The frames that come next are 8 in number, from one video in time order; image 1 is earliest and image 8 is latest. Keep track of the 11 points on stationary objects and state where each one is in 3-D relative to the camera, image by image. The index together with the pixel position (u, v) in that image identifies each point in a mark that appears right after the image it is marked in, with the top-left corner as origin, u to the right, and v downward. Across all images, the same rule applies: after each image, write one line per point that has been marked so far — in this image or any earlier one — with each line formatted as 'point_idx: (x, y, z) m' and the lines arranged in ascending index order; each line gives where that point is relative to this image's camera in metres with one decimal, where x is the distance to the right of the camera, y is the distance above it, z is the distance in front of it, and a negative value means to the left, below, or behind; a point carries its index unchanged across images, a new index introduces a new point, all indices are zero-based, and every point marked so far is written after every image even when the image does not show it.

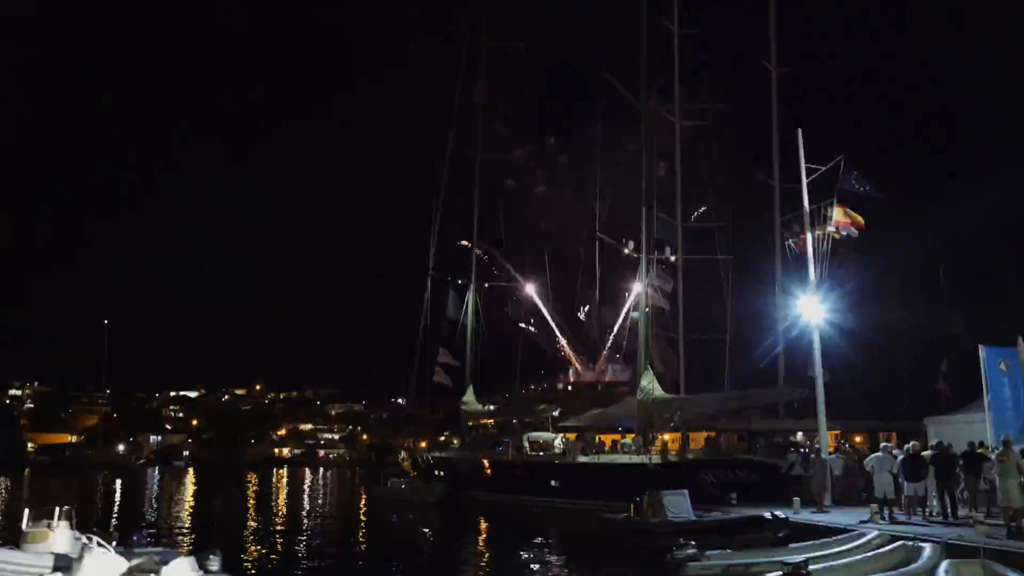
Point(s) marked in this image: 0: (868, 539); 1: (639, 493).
0: (+4.0, -2.9, +9.6) m
1: (+2.5, -4.4, +18.0) m
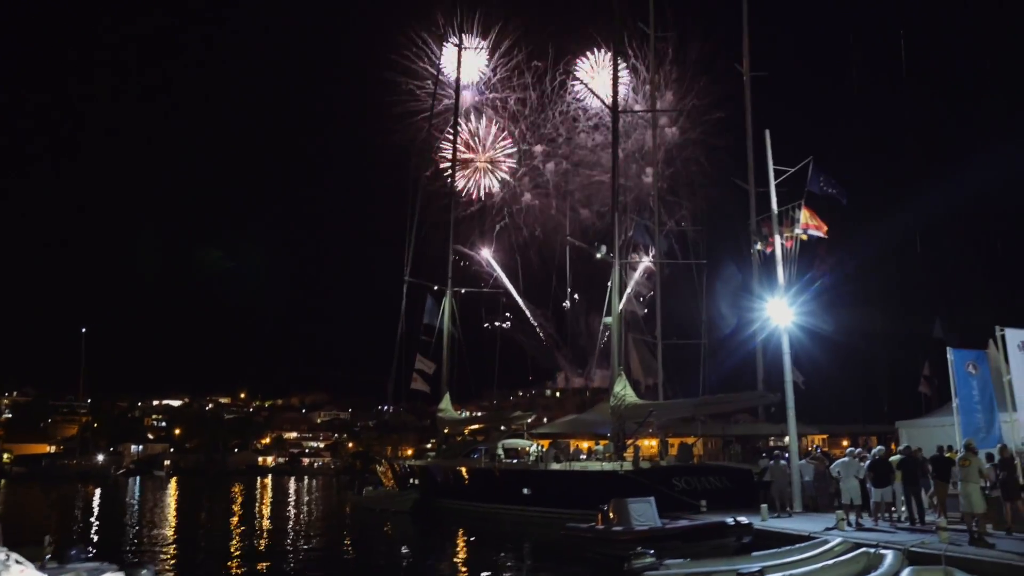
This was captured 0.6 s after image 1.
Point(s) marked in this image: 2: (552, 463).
0: (+3.5, -2.9, +9.4) m
1: (+1.9, -4.5, +17.8) m
2: (+0.8, -4.2, +19.8) m
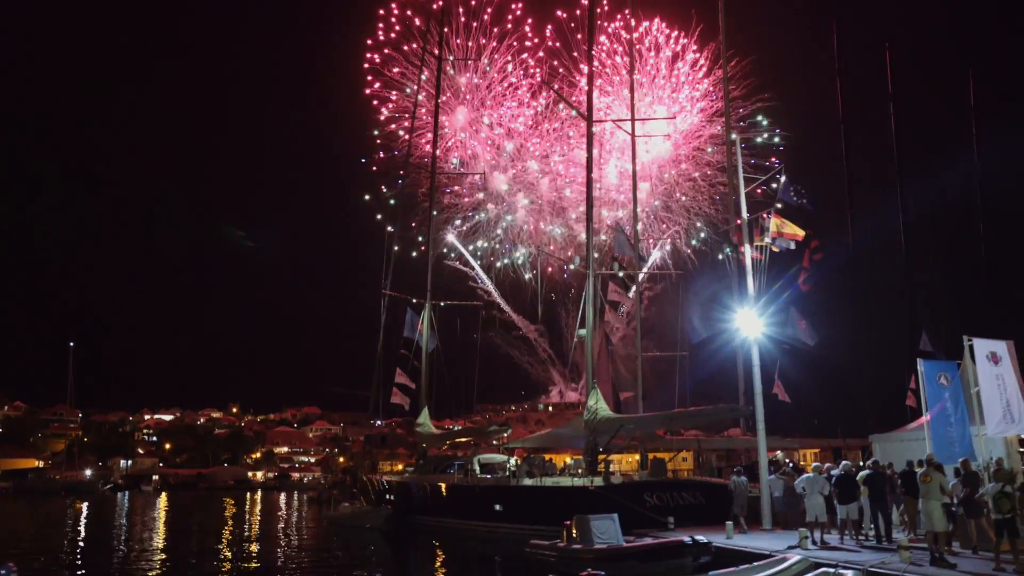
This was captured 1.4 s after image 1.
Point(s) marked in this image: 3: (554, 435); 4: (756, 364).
0: (+2.9, -3.0, +9.1) m
1: (+1.3, -4.7, +17.4) m
2: (+0.2, -4.4, +19.4) m
3: (+0.9, -3.4, +19.5) m
4: (+4.6, -1.5, +16.2) m
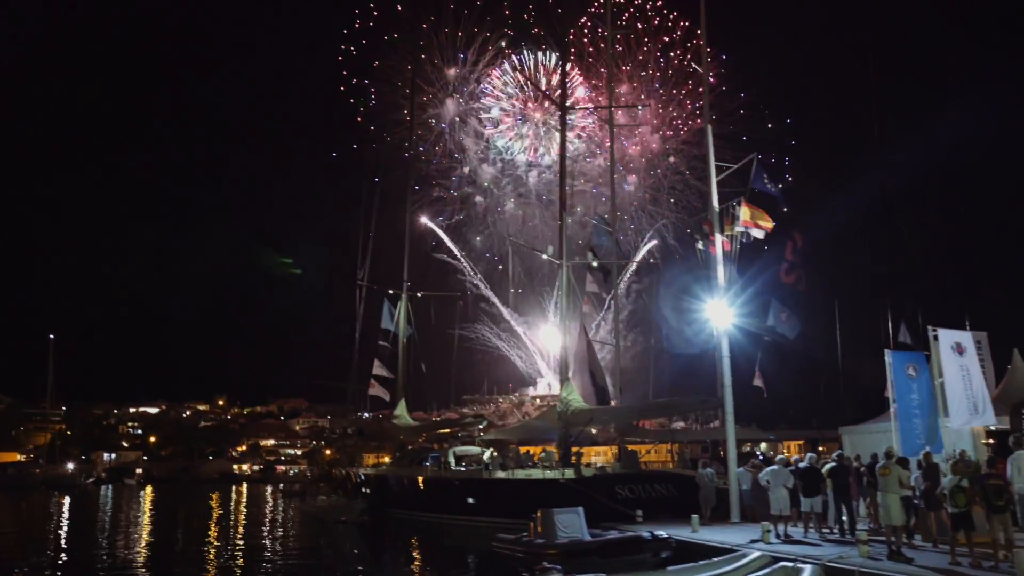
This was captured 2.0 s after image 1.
0: (+2.5, -2.9, +8.9) m
1: (+0.7, -4.5, +17.2) m
2: (-0.4, -4.2, +19.3) m
3: (+0.3, -3.2, +19.4) m
4: (+4.1, -1.3, +16.1) m
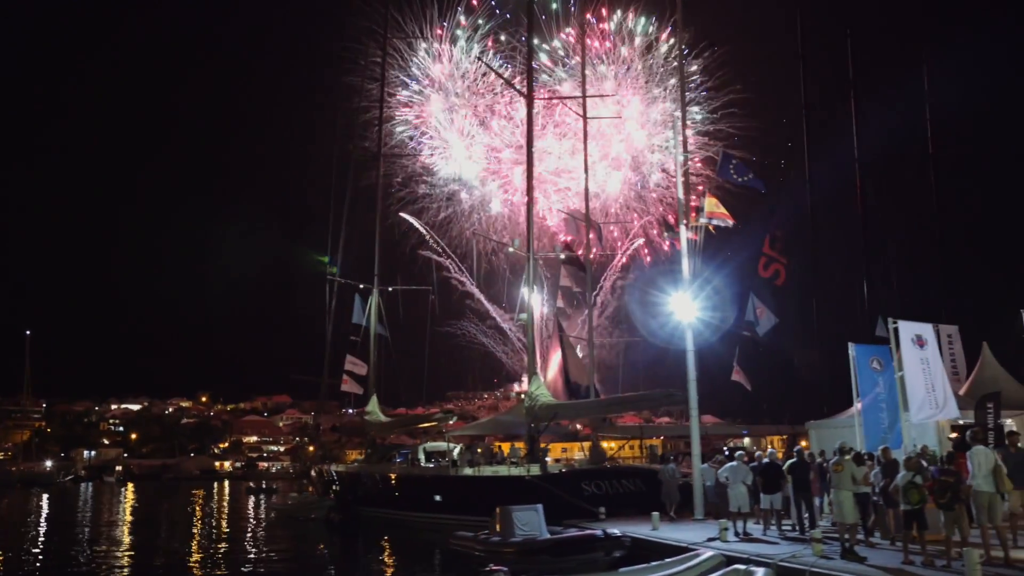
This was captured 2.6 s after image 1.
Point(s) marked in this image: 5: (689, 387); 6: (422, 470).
0: (+2.0, -2.8, +8.7) m
1: (+0.1, -4.4, +17.0) m
2: (-1.1, -4.1, +19.0) m
3: (-0.4, -3.1, +19.1) m
4: (+3.4, -1.2, +15.9) m
5: (+3.4, -1.9, +15.9) m
6: (-2.1, -4.3, +19.8) m
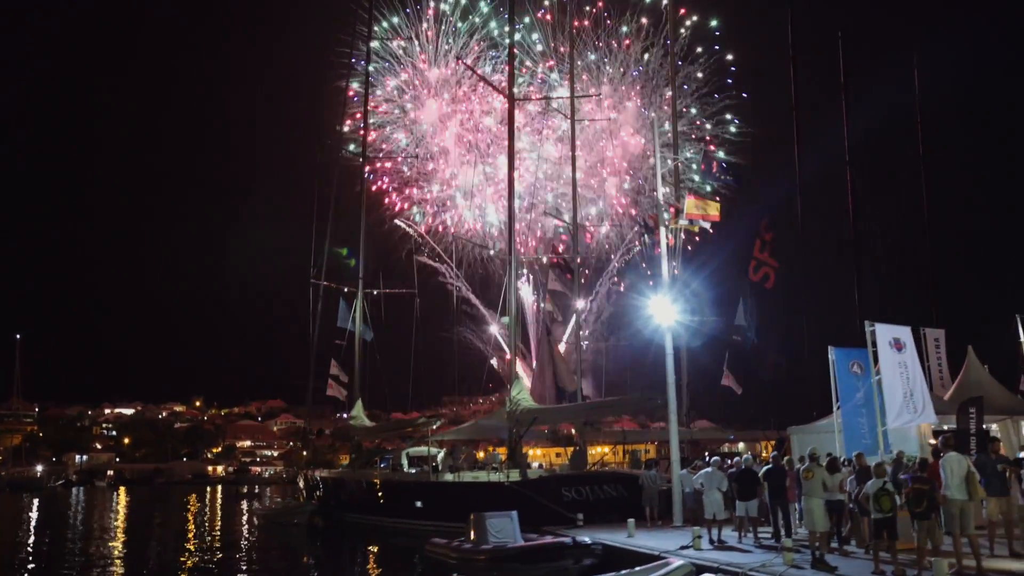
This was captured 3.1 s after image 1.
0: (+1.7, -2.8, +8.5) m
1: (-0.3, -4.5, +16.7) m
2: (-1.4, -4.1, +18.7) m
3: (-0.8, -3.1, +18.9) m
4: (+3.1, -1.2, +15.7) m
5: (+3.1, -2.0, +15.7) m
6: (-2.5, -4.4, +19.6) m
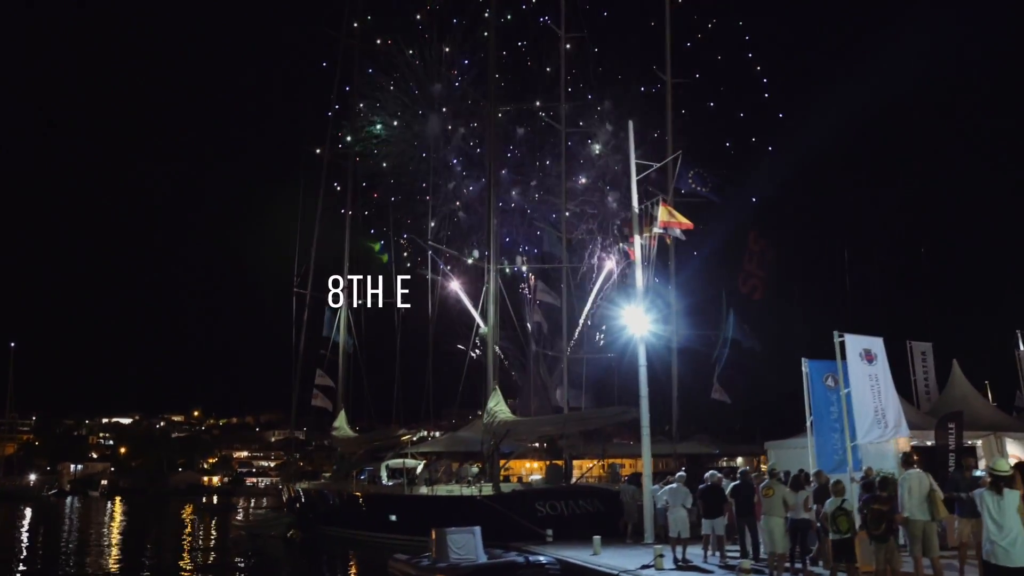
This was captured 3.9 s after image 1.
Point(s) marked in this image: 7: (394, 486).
0: (+1.2, -2.9, +8.1) m
1: (-0.7, -4.7, +16.4) m
2: (-1.9, -4.4, +18.4) m
3: (-1.2, -3.4, +18.5) m
4: (+2.7, -1.4, +15.4) m
5: (+2.6, -2.2, +15.4) m
6: (-2.9, -4.6, +19.2) m
7: (-2.6, -4.5, +19.2) m
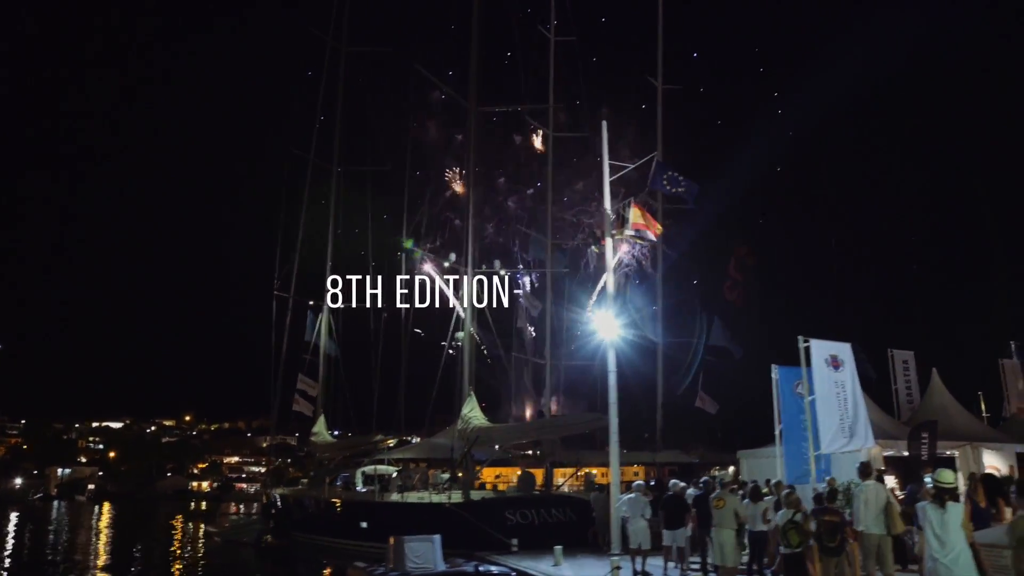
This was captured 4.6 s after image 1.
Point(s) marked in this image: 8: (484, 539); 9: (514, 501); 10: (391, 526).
0: (+0.8, -2.9, +7.8) m
1: (-1.2, -4.7, +16.0) m
2: (-2.4, -4.4, +18.0) m
3: (-1.7, -3.4, +18.2) m
4: (+2.2, -1.5, +15.1) m
5: (+2.2, -2.2, +15.1) m
6: (-3.4, -4.7, +18.8) m
7: (-3.1, -4.6, +18.9) m
8: (-0.1, -4.7, +15.6) m
9: (+0.3, -4.0, +15.8) m
10: (-2.1, -4.8, +16.9) m
